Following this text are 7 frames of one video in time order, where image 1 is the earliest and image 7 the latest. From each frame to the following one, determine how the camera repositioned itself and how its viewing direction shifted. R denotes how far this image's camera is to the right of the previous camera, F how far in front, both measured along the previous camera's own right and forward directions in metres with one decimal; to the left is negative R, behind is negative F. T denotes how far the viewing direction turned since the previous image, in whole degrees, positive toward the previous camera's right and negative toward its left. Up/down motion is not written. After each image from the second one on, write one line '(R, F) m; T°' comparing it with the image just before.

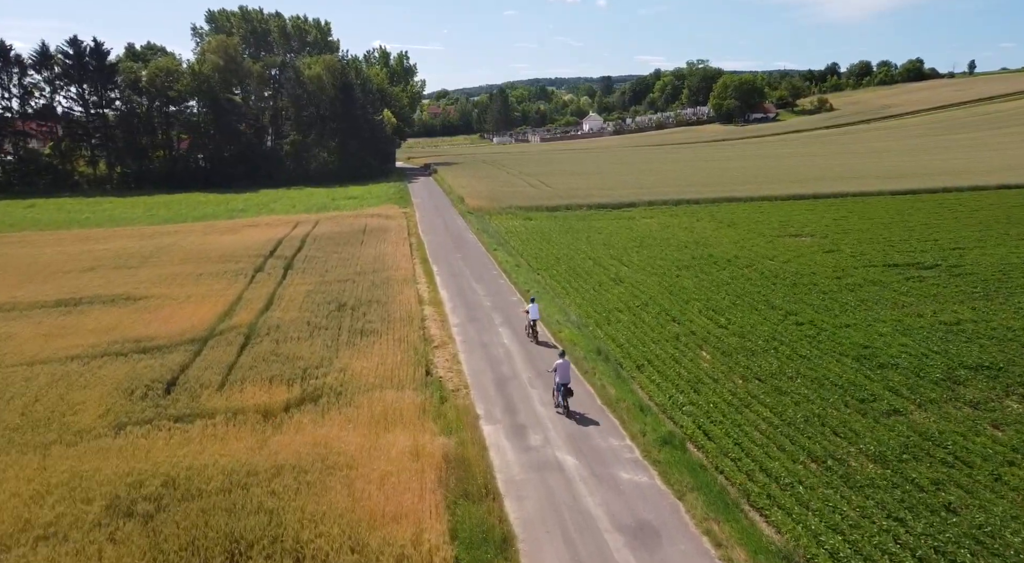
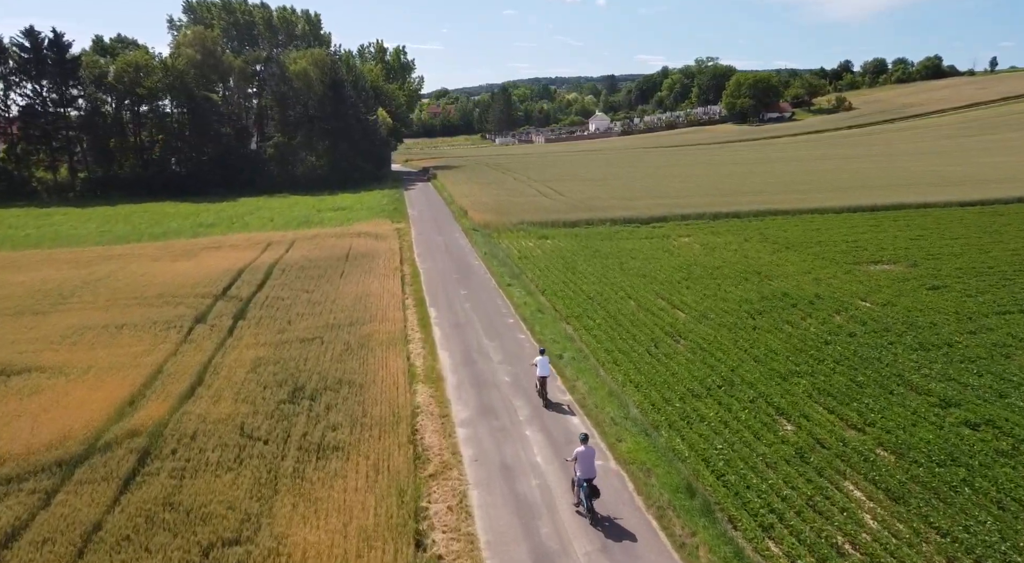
(-0.7, +7.5) m; 0°
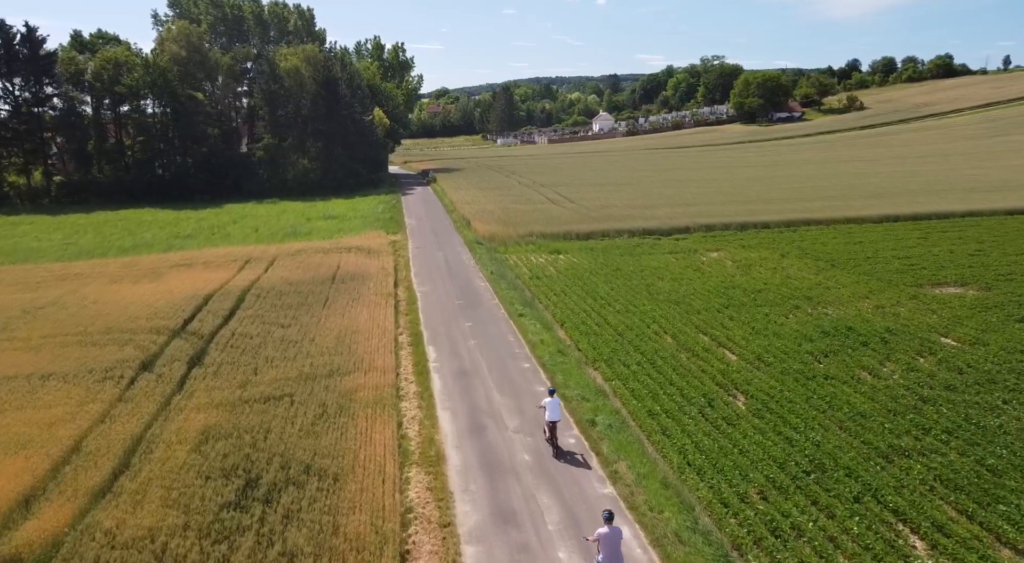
(-0.4, +4.3) m; 0°
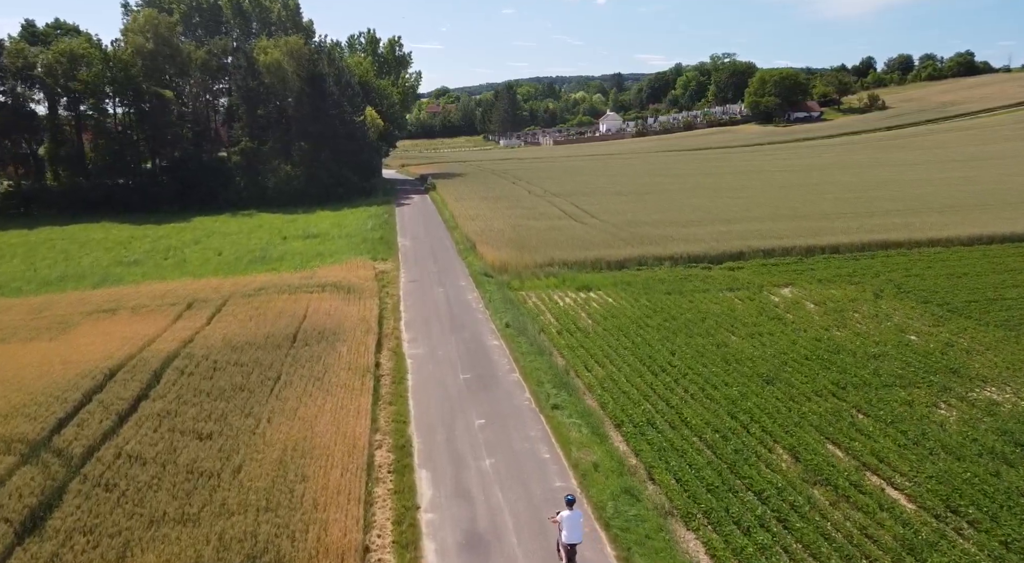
(-0.7, +7.8) m; 0°
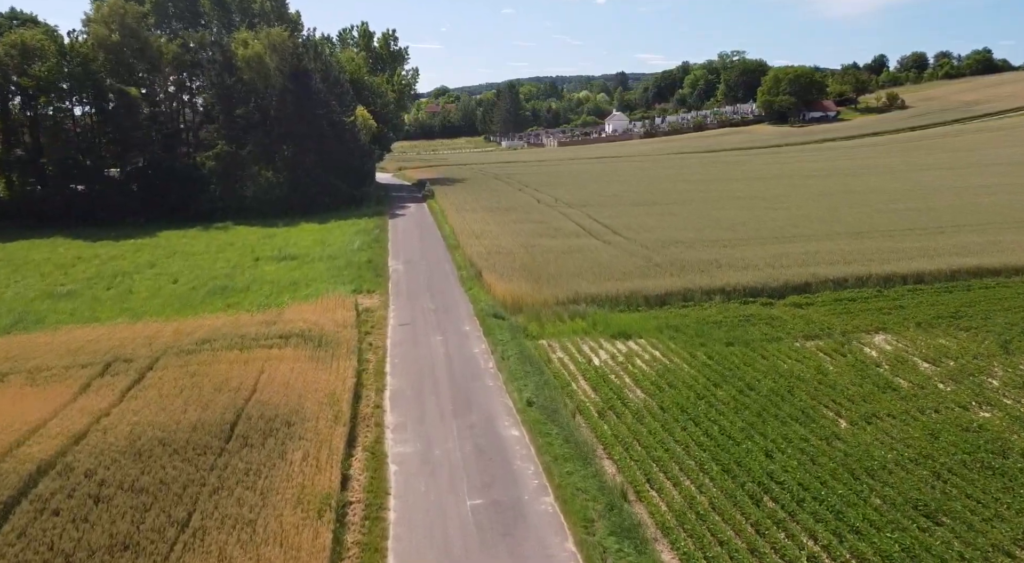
(-0.6, +6.5) m; 0°
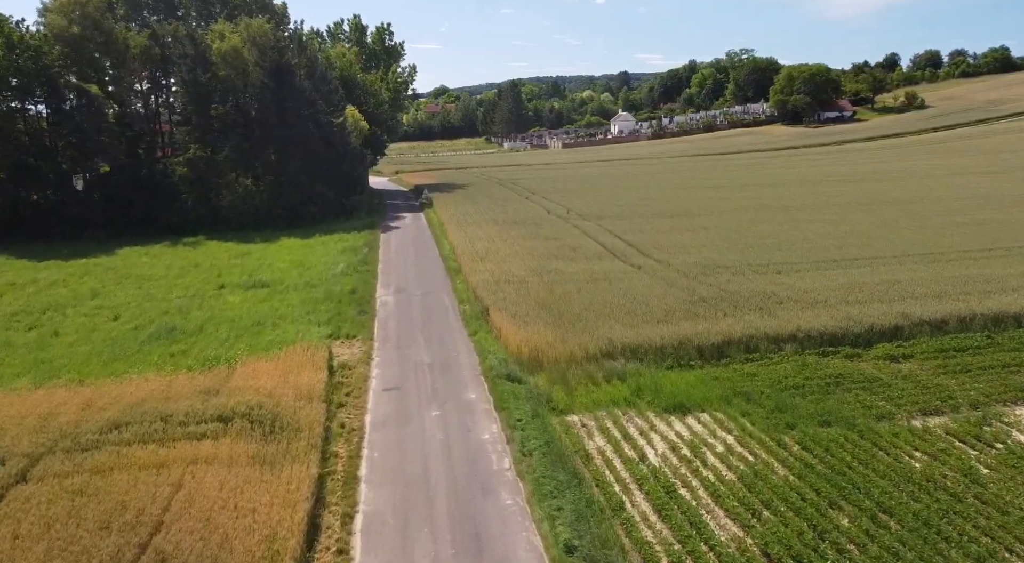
(-0.5, +6.0) m; 0°
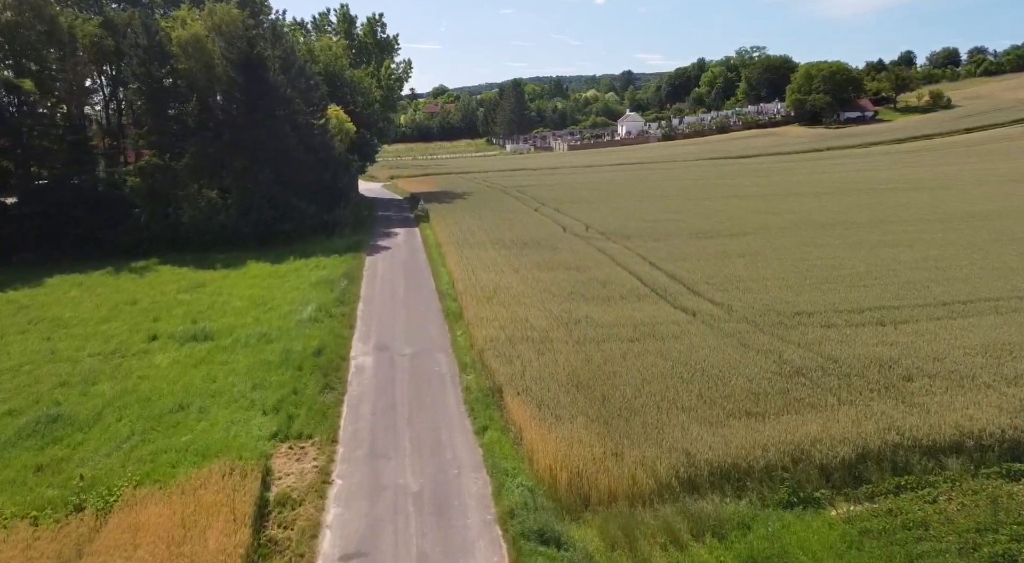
(-0.6, +7.5) m; 0°
